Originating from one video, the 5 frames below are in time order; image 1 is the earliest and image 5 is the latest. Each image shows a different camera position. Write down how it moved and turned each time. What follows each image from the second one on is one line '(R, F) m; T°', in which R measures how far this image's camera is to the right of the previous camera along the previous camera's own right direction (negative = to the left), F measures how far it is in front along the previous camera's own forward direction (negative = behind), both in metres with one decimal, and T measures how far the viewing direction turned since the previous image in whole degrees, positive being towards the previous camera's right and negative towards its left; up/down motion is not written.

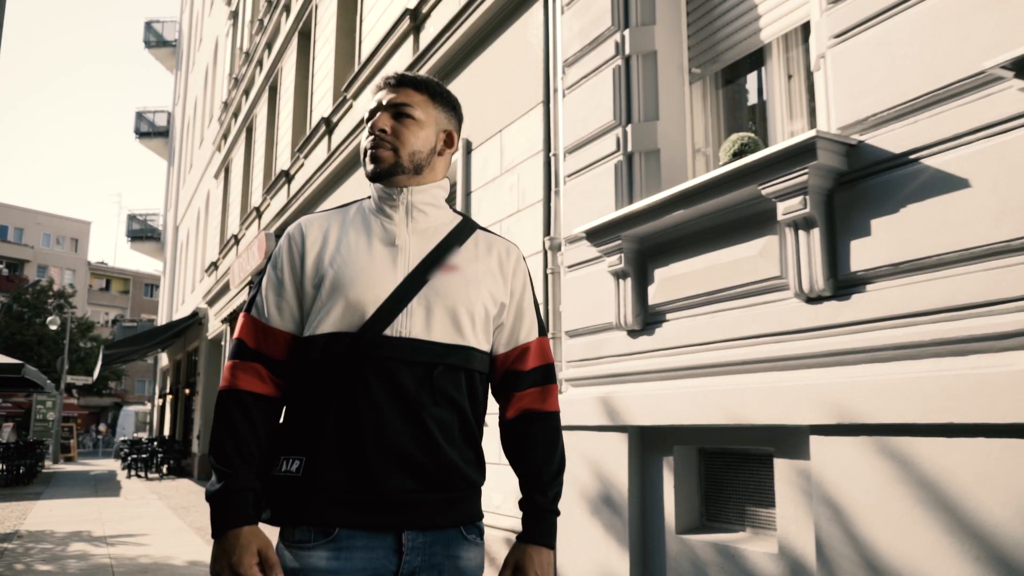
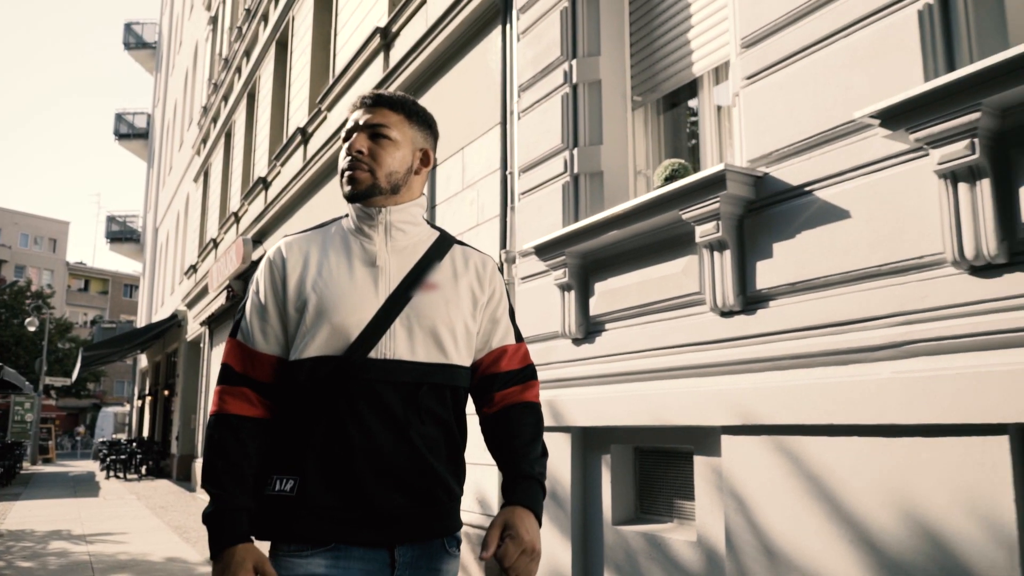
(+0.2, -0.4) m; +1°
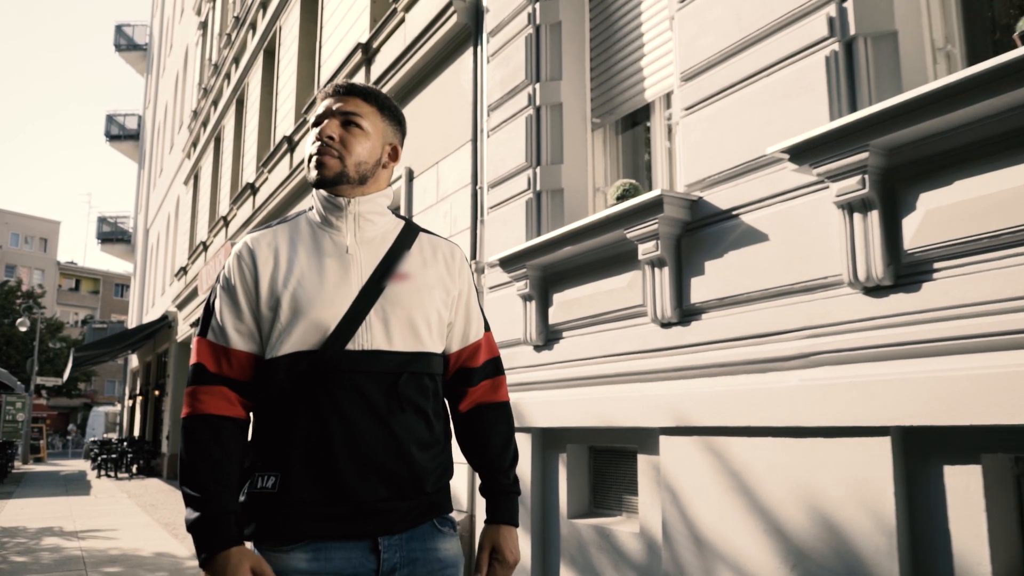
(+0.2, -0.4) m; 0°
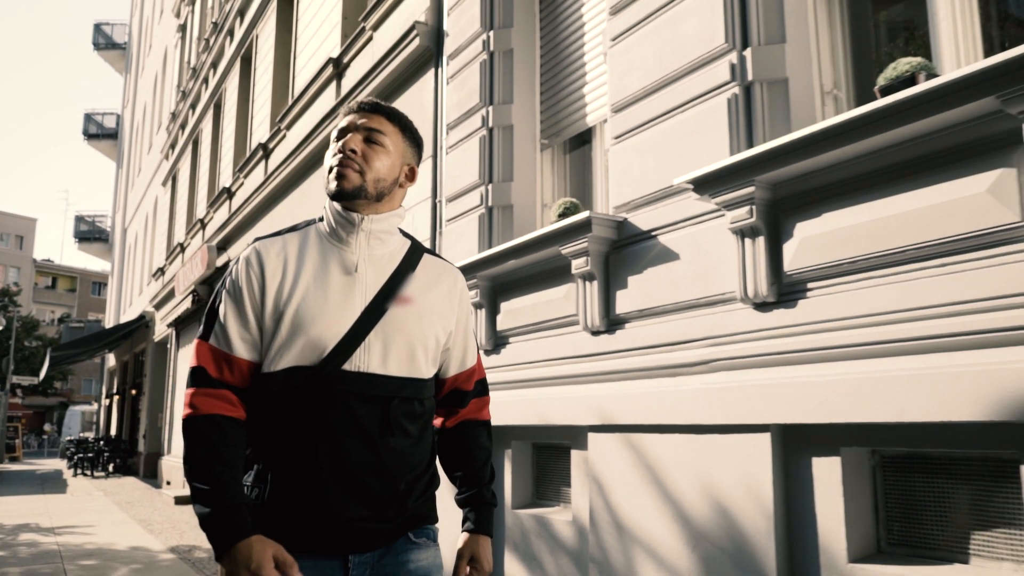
(+0.2, -0.4) m; +1°
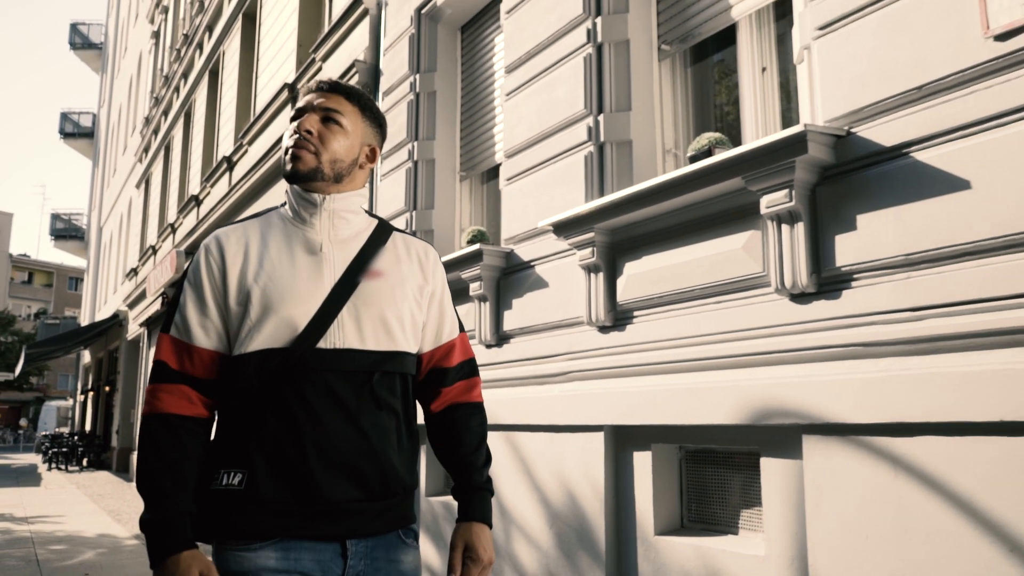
(+0.5, -0.8) m; +1°
